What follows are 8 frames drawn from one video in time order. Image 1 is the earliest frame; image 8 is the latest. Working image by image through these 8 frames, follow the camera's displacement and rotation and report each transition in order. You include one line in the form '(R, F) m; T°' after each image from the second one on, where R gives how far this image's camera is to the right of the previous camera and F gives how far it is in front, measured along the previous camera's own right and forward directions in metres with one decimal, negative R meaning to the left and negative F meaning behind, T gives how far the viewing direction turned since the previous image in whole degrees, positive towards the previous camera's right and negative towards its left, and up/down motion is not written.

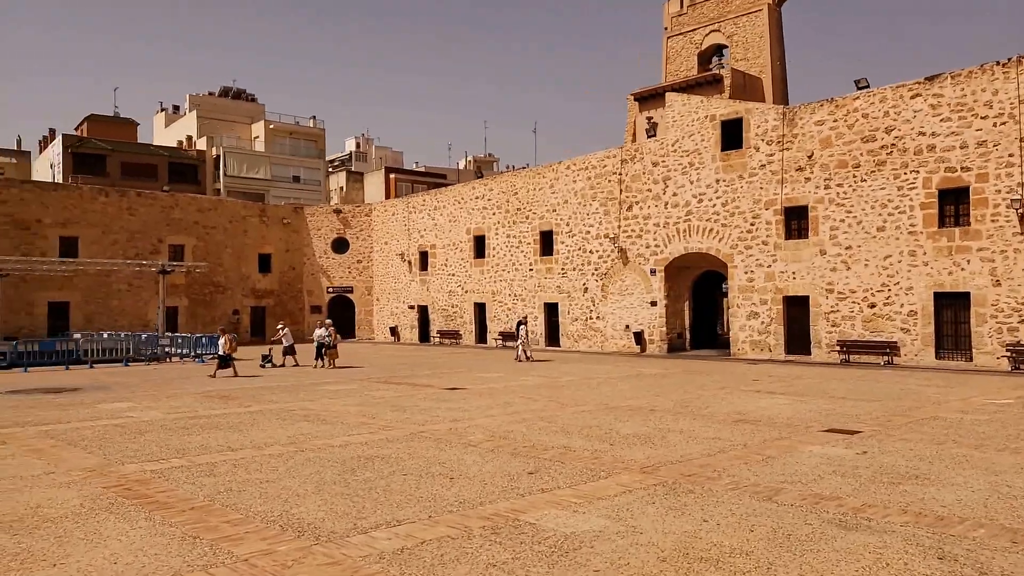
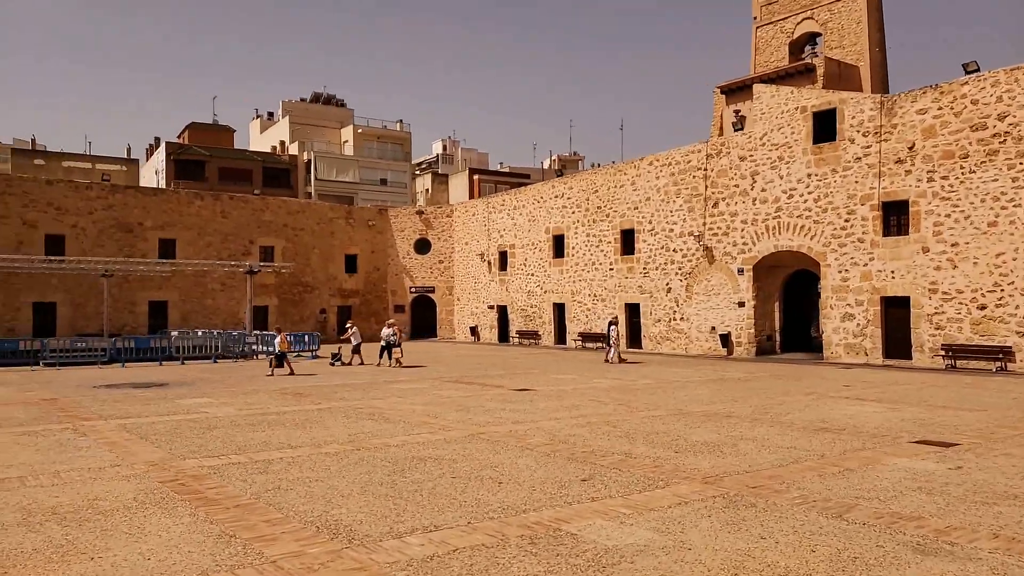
(+0.3, +0.3) m; -7°
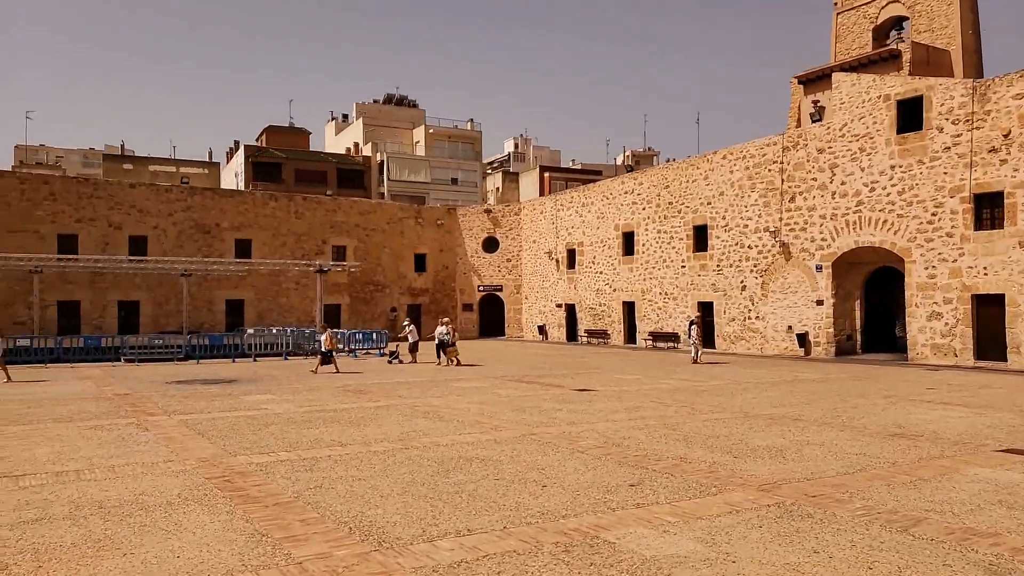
(+0.3, +0.2) m; -5°
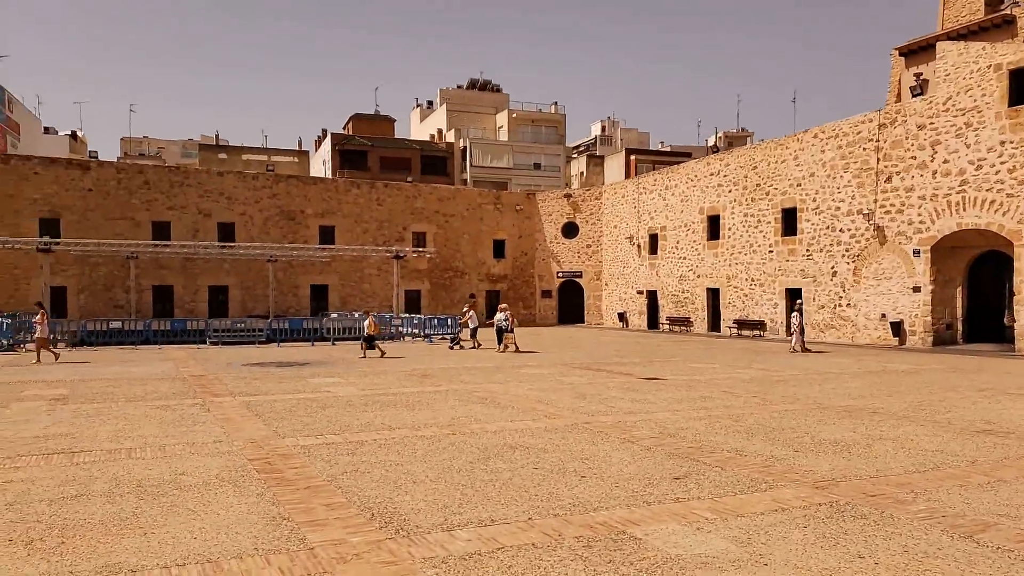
(+0.4, +0.2) m; -7°
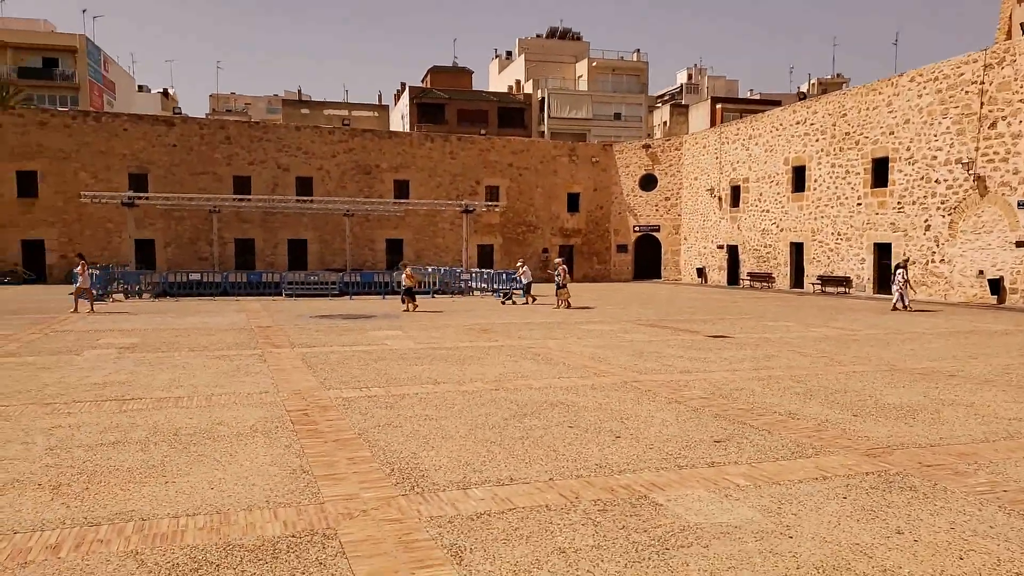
(+0.4, +0.2) m; -6°
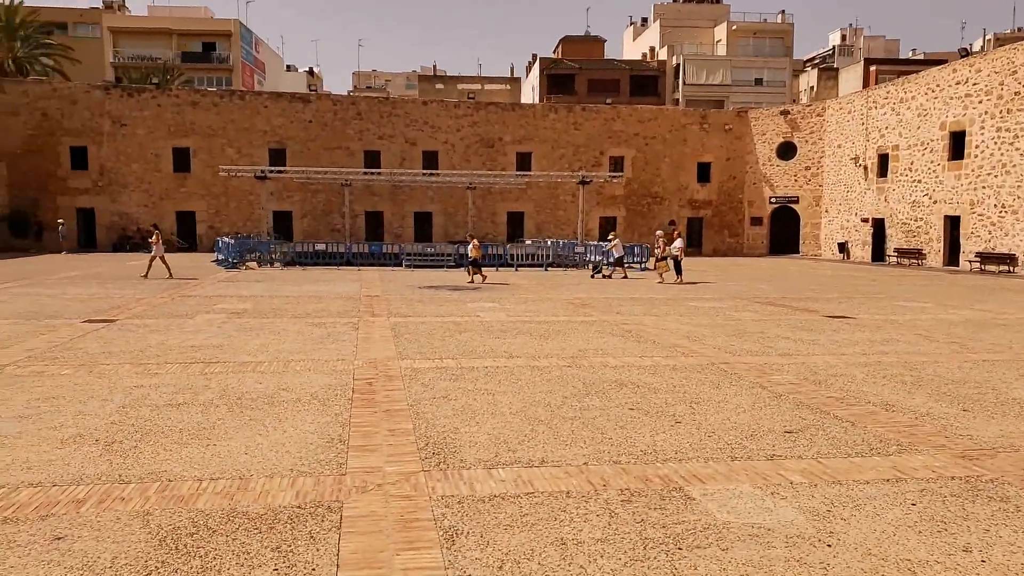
(+0.6, +0.3) m; -10°
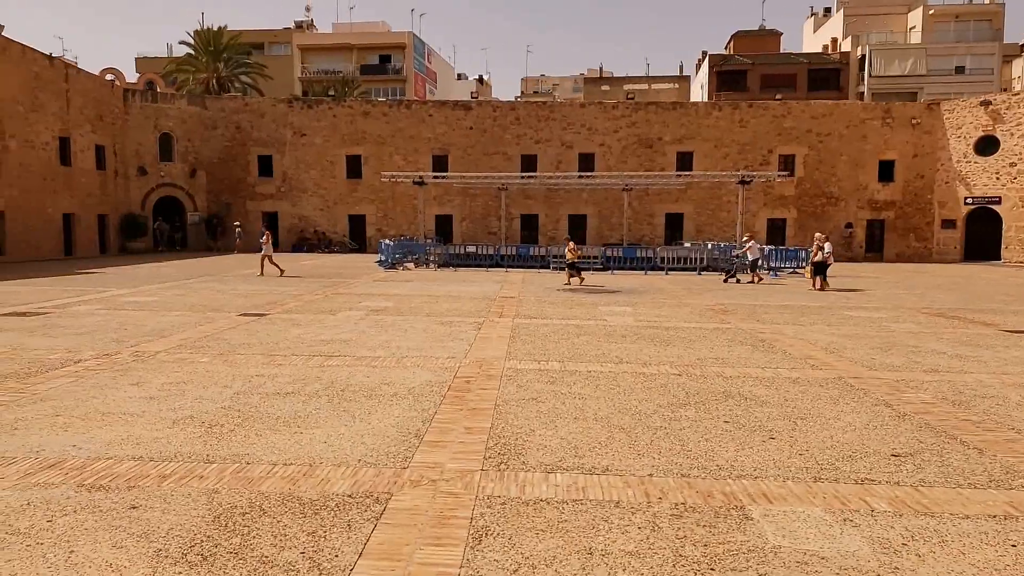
(+0.7, +0.1) m; -13°
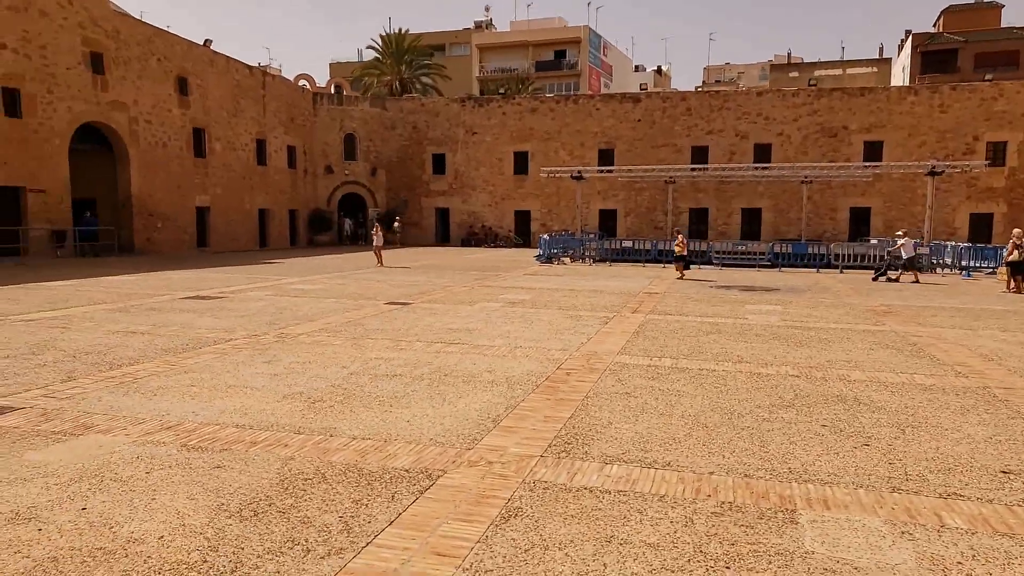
(+0.7, 0.0) m; -13°
